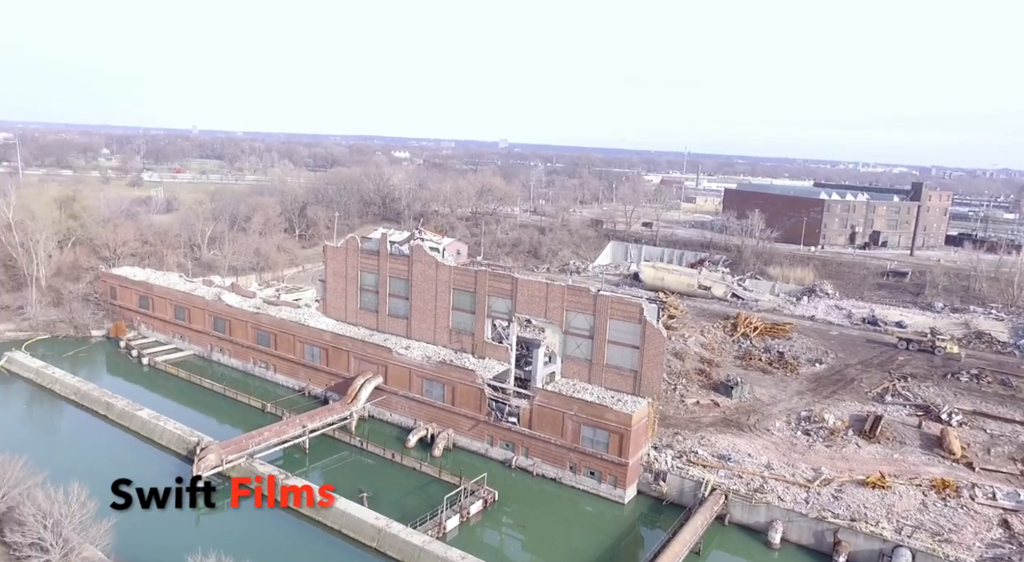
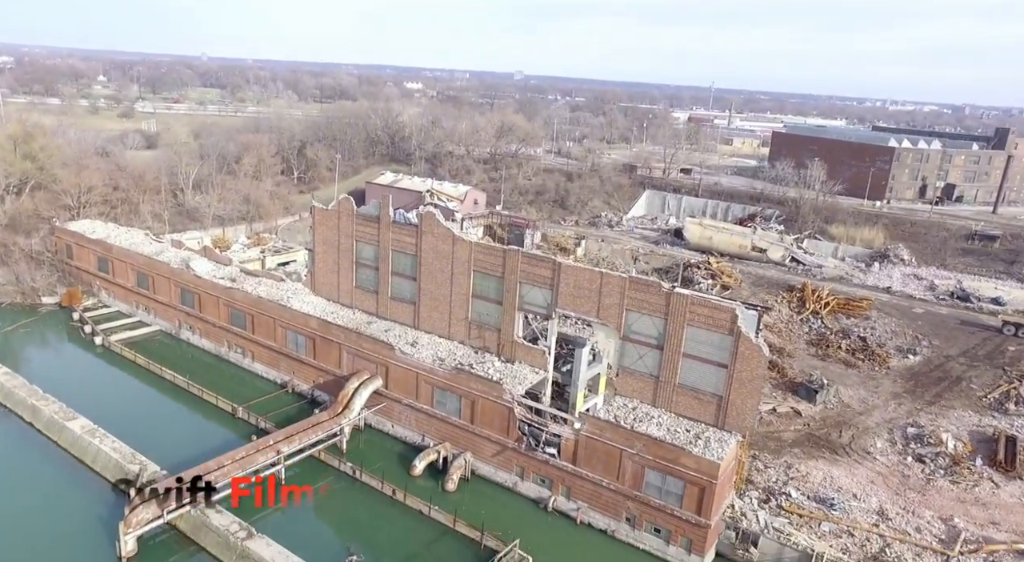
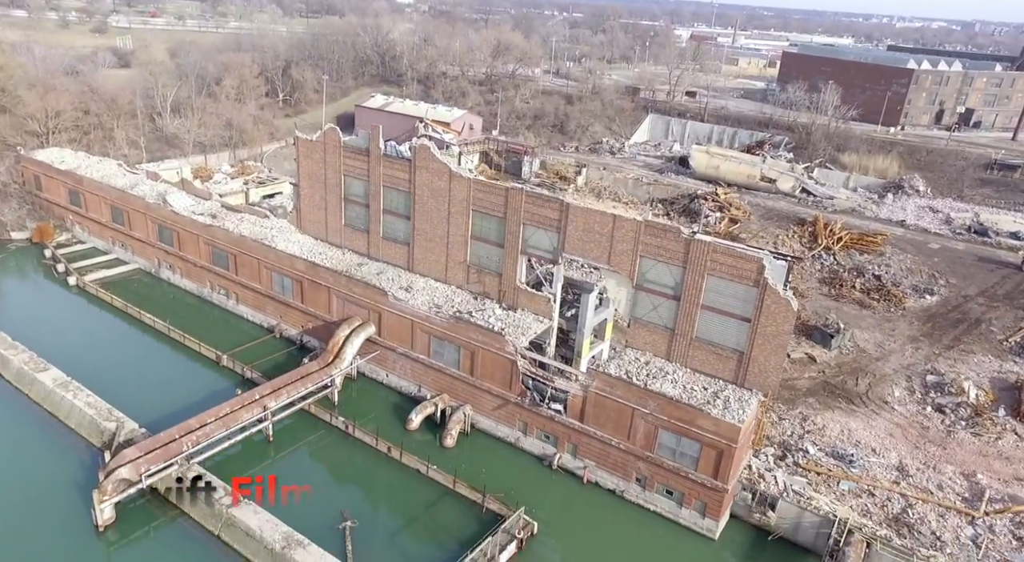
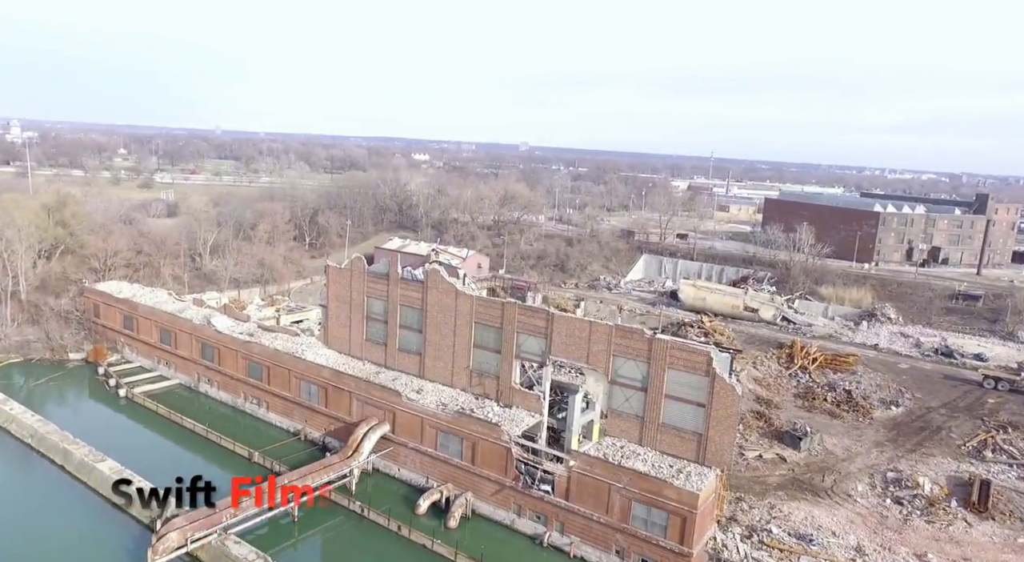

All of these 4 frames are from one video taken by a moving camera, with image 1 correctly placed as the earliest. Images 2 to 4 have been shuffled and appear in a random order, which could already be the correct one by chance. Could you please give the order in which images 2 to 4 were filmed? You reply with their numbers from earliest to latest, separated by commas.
4, 2, 3
